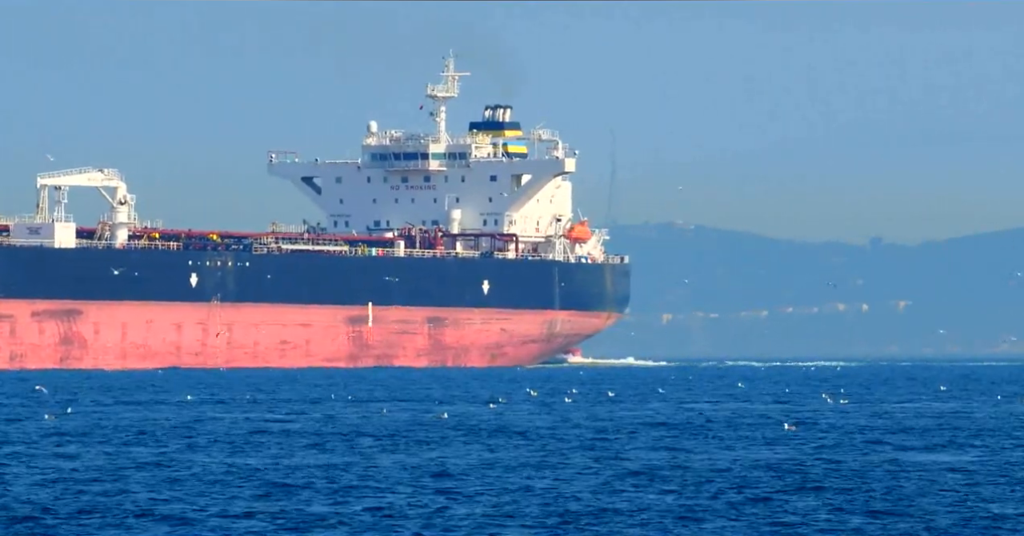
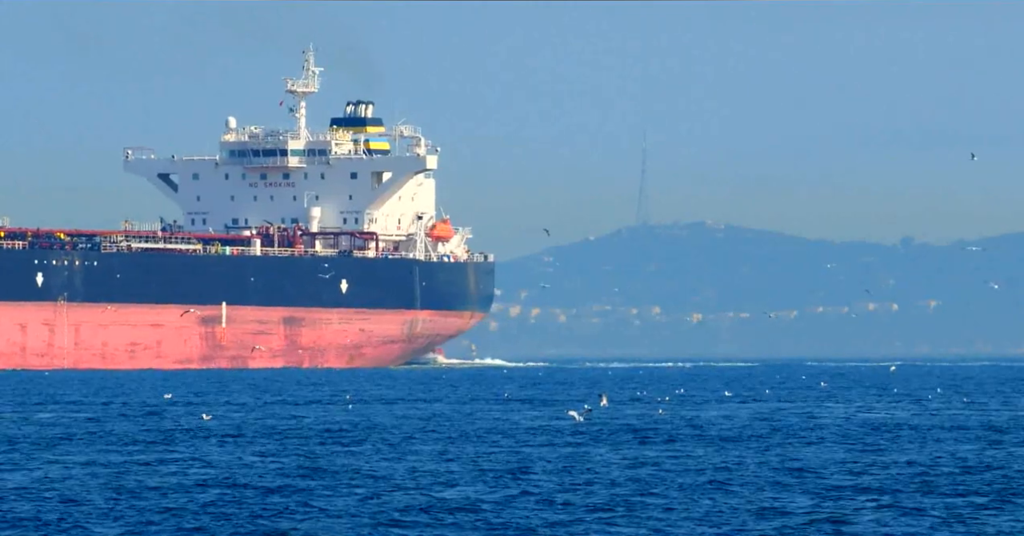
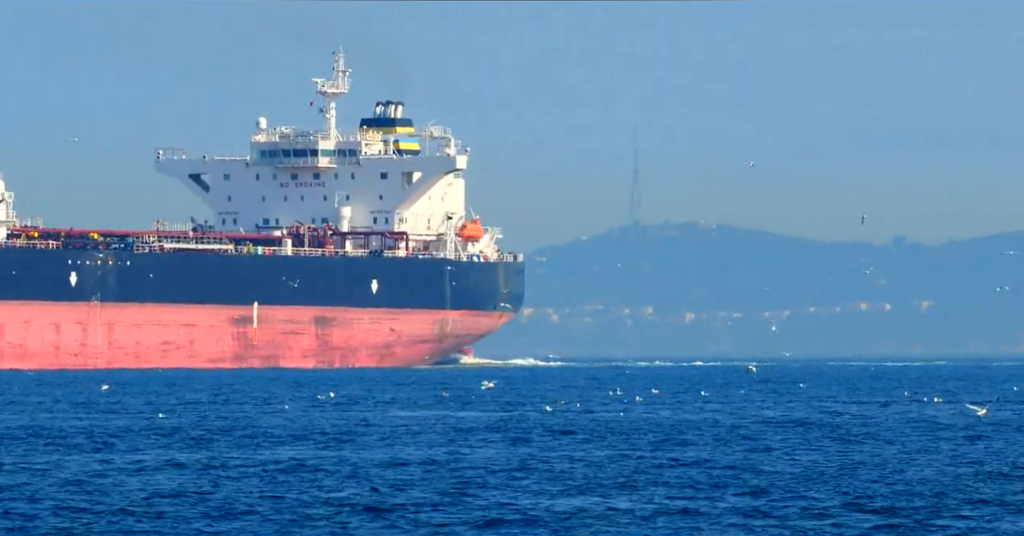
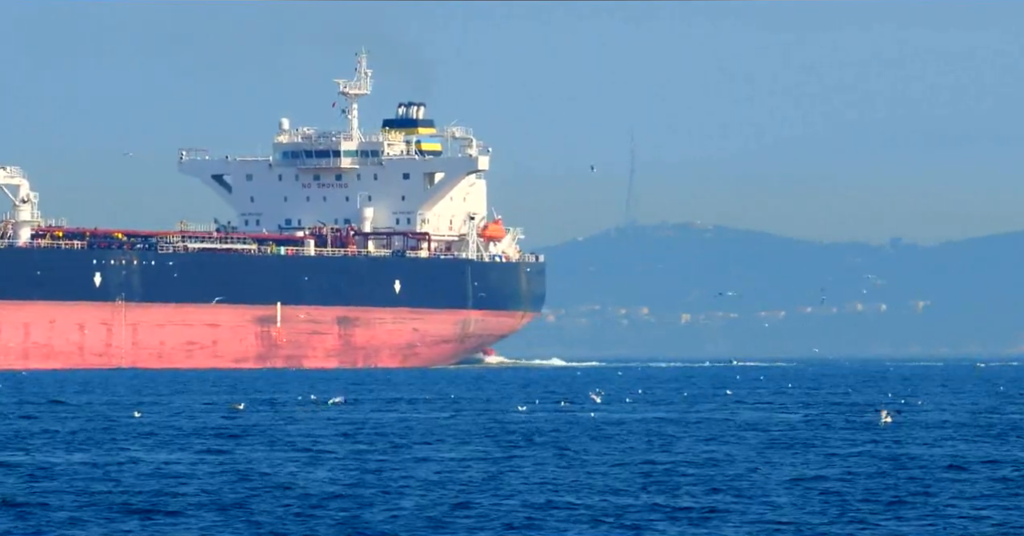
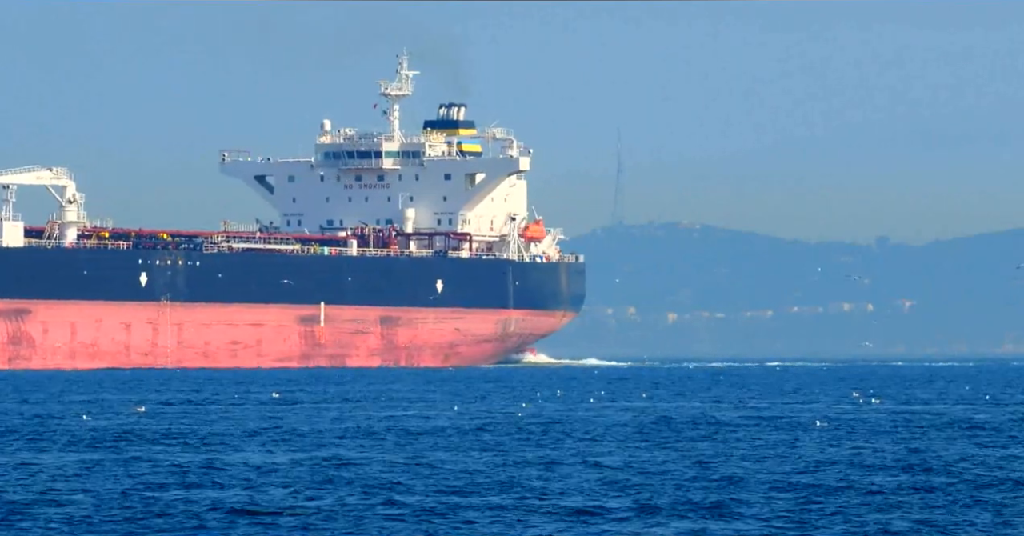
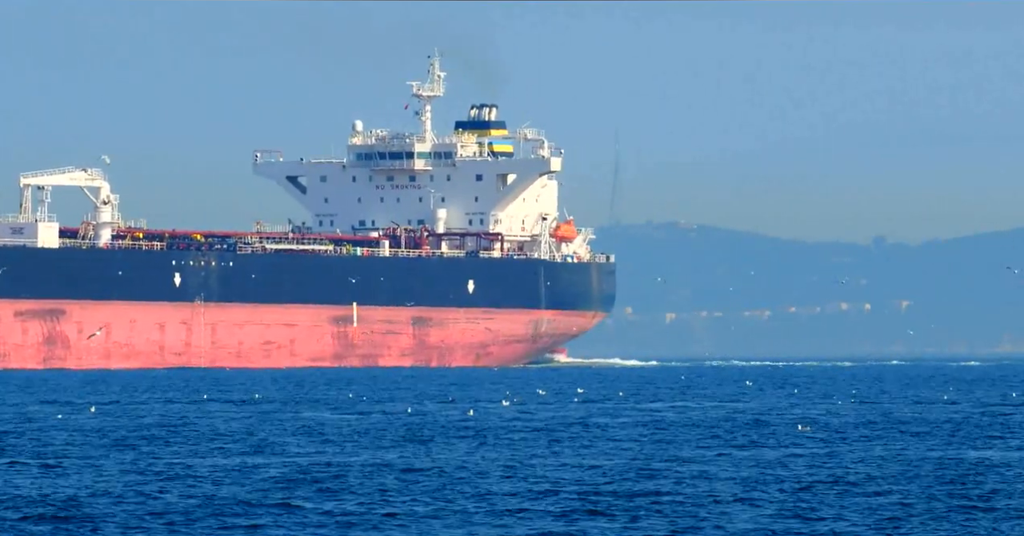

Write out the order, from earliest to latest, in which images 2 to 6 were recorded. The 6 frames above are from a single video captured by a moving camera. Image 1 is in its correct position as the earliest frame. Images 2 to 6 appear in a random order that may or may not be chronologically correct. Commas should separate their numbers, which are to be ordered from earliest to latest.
6, 5, 4, 3, 2
